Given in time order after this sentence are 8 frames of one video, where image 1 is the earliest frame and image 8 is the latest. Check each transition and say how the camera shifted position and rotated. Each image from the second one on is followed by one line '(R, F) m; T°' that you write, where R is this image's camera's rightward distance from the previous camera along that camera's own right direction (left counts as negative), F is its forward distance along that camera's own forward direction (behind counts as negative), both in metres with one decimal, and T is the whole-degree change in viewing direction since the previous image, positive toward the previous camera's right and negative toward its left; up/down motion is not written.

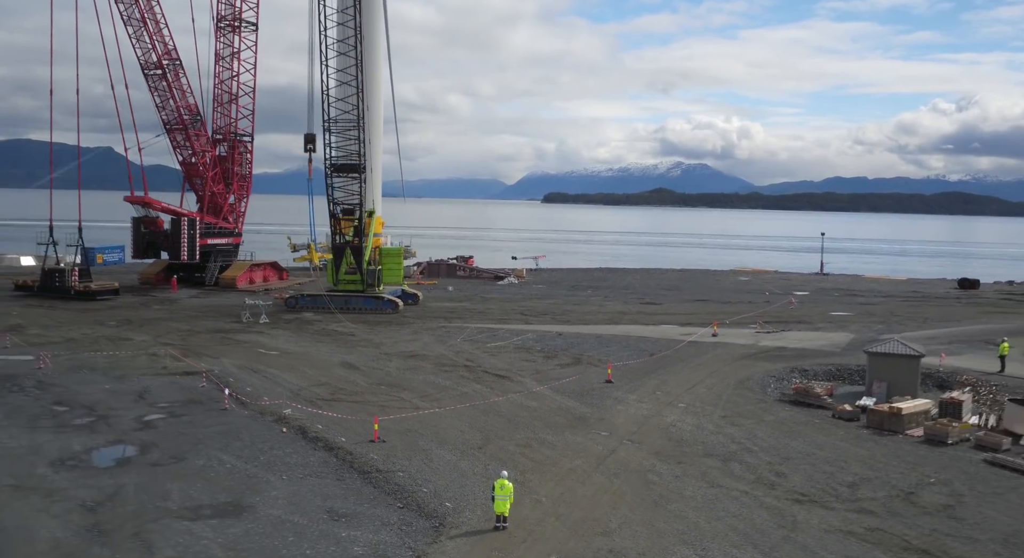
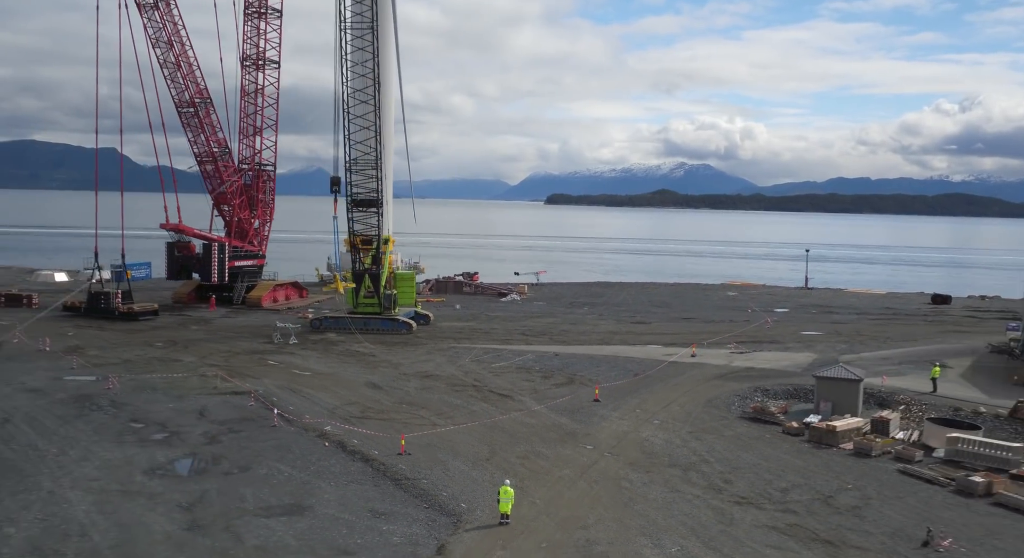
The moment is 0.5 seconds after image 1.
(0.0, -1.9) m; 0°
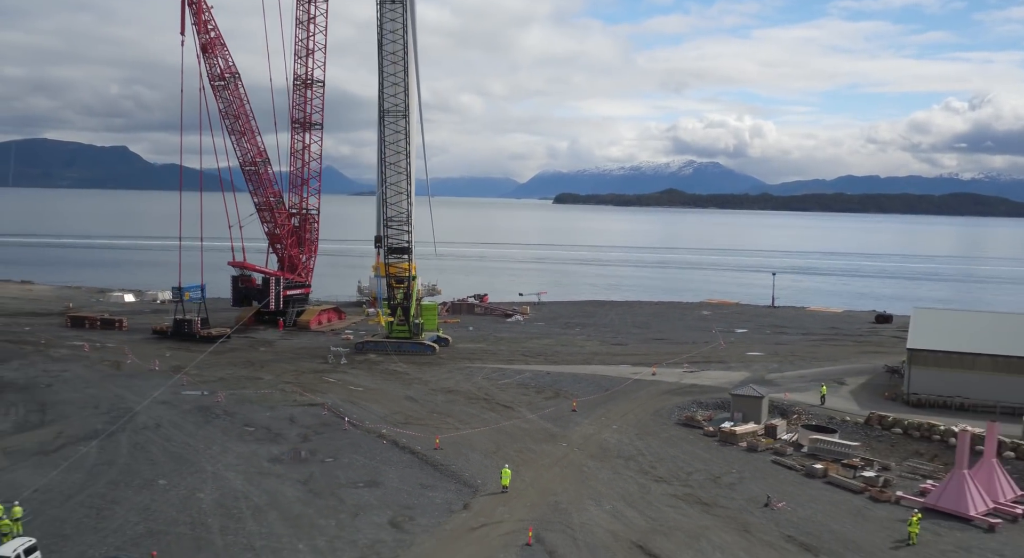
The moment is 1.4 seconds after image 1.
(+0.2, -4.8) m; -1°
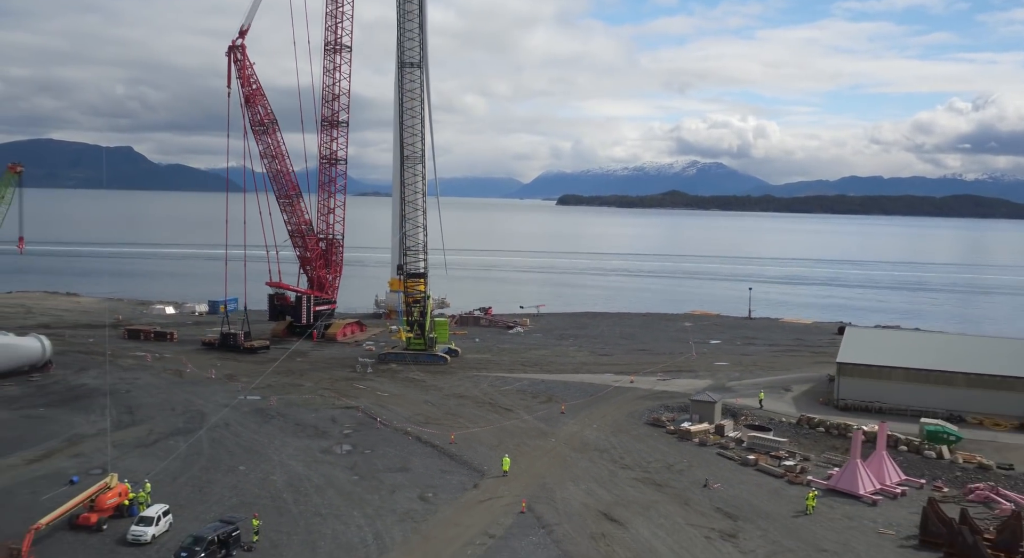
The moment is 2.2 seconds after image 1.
(+0.1, -3.9) m; 0°
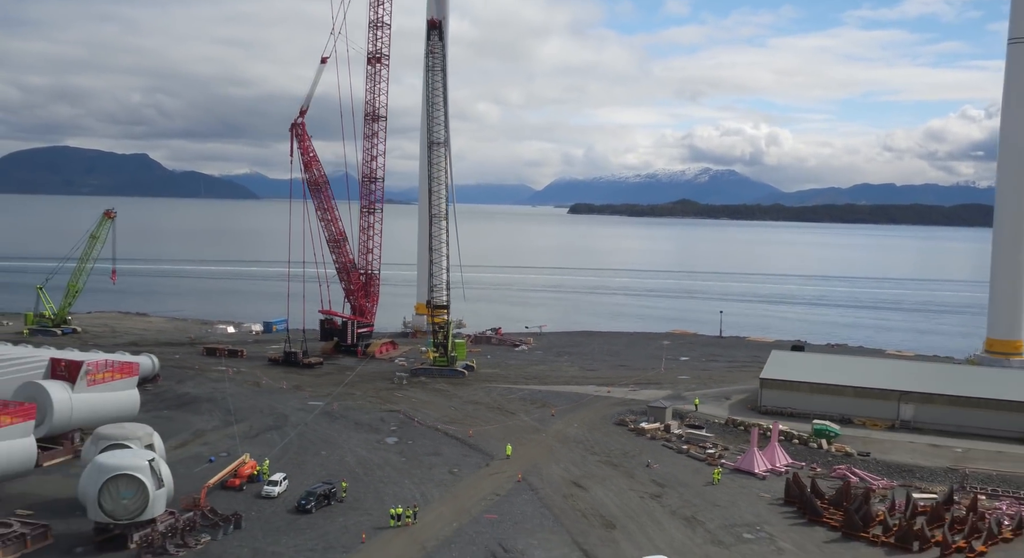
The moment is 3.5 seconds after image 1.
(+0.3, -7.2) m; -1°
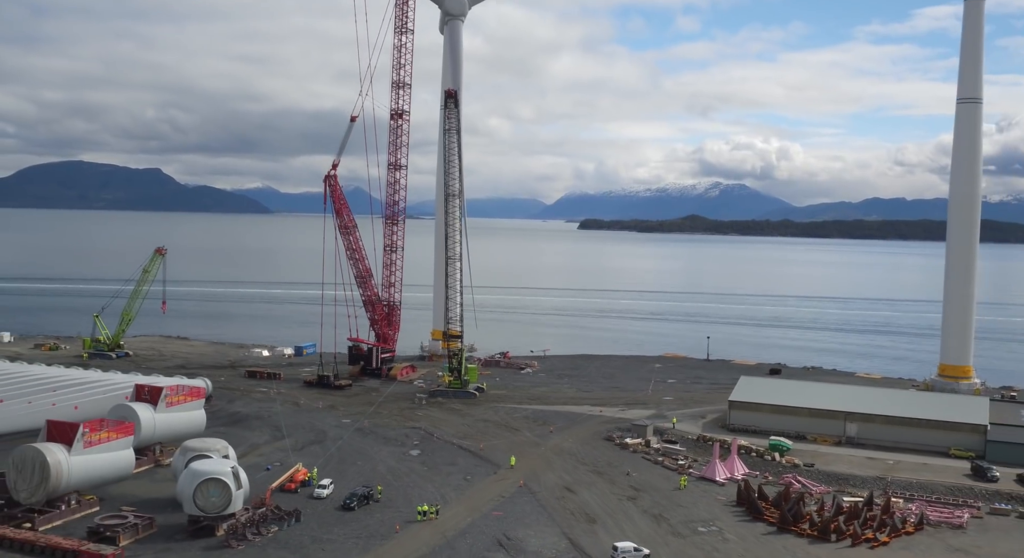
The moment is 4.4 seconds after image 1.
(+0.2, -5.1) m; -1°
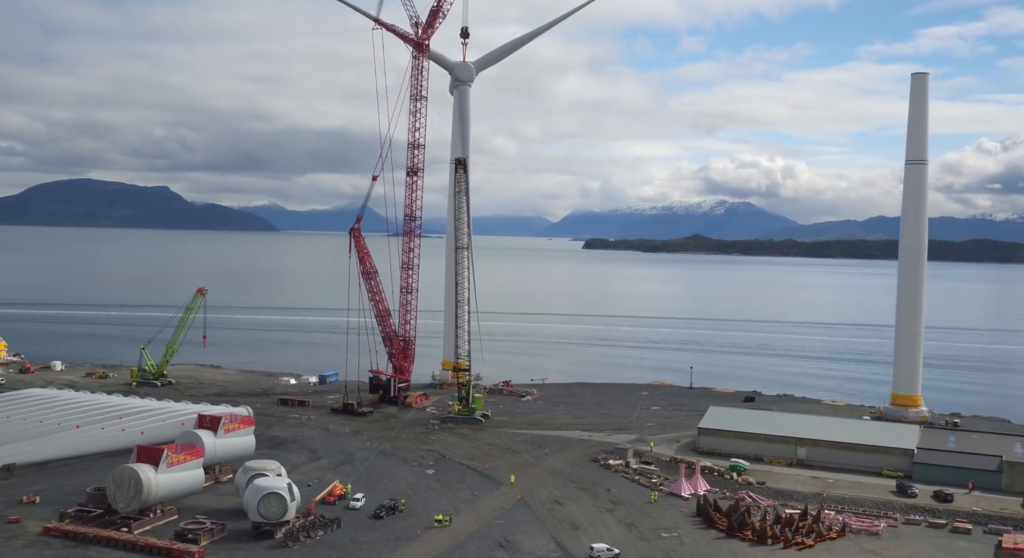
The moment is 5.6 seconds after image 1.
(+0.2, -5.9) m; 0°
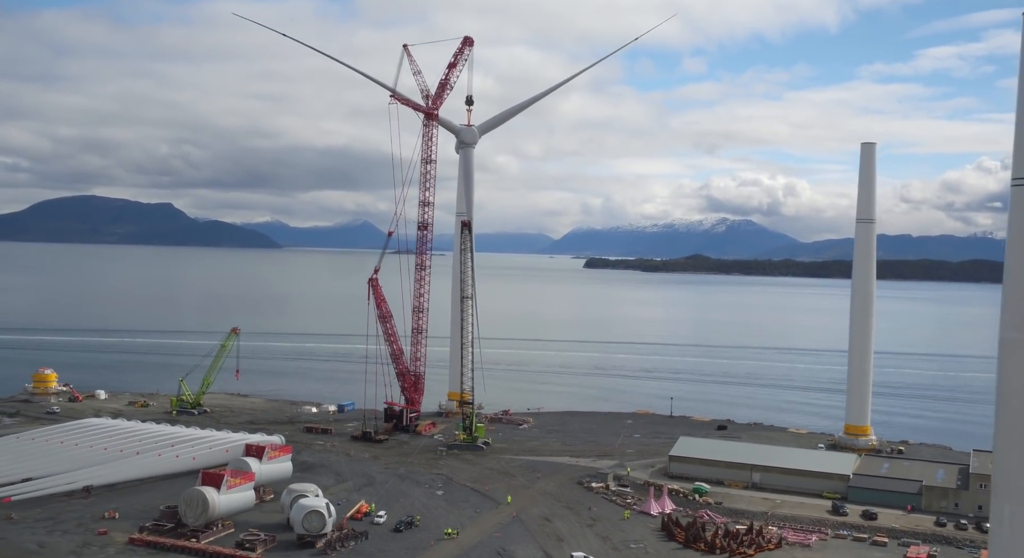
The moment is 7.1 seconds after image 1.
(+0.3, -6.8) m; 0°
